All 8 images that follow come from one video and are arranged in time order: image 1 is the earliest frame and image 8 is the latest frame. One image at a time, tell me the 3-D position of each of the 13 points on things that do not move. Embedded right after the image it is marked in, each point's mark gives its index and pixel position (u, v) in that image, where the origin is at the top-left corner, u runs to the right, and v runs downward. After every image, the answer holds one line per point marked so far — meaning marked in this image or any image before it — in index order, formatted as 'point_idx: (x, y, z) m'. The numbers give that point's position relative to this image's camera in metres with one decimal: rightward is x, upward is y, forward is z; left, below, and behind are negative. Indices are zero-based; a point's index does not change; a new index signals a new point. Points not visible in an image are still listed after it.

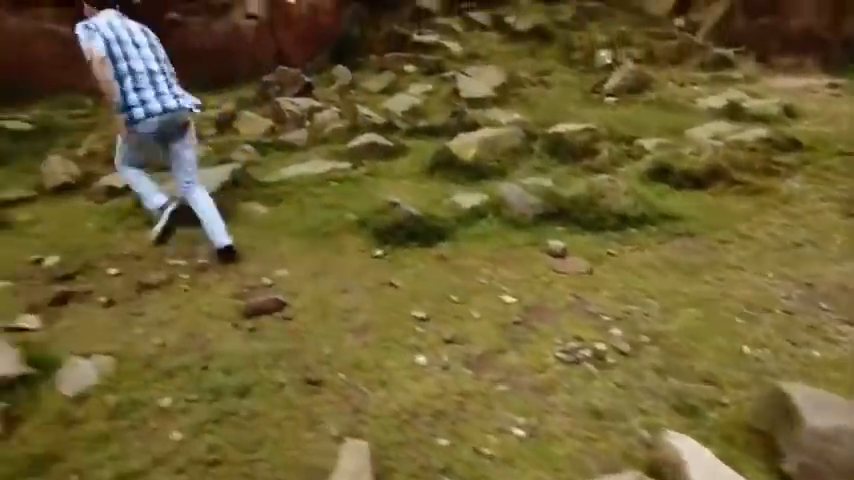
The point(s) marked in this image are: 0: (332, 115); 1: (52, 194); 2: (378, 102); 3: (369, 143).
0: (-1.1, +1.5, +6.5) m
1: (-3.4, +0.4, +4.8) m
2: (-0.6, +1.8, +7.1) m
3: (-0.6, +1.0, +5.4) m
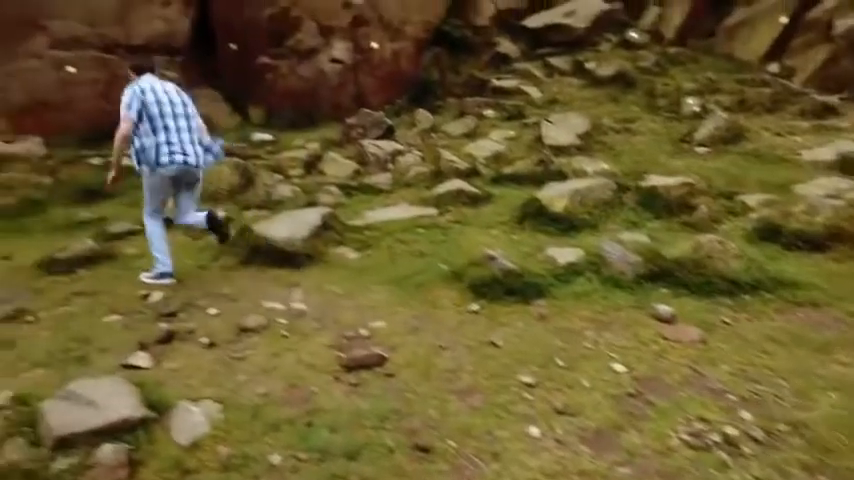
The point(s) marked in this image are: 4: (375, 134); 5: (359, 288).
0: (-0.1, +1.0, +6.6) m
1: (-2.6, +0.1, +5.1) m
2: (+0.5, +1.2, +7.1) m
3: (+0.3, +0.5, +5.4) m
4: (-0.7, +1.5, +7.6) m
5: (-0.5, -0.4, +3.9) m
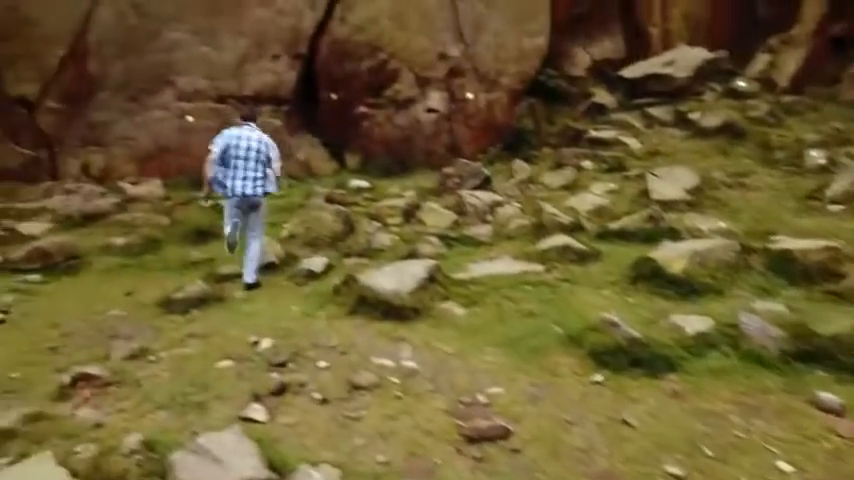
0: (+1.1, +0.3, +6.4) m
1: (-1.7, -0.3, +5.3) m
2: (+1.7, +0.5, +6.9) m
3: (+1.3, 0.0, +5.2) m
4: (+0.6, +0.8, +7.6) m
5: (+0.3, -0.8, +3.7) m
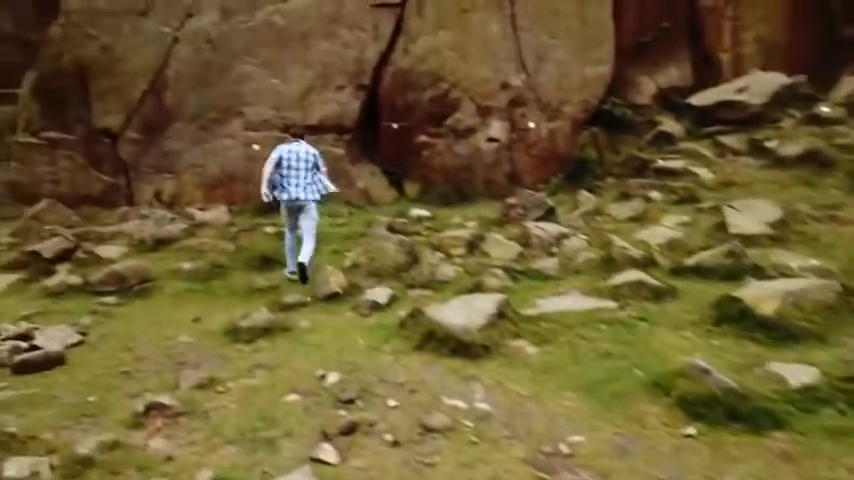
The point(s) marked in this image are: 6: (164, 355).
0: (+1.8, 0.0, +6.2) m
1: (-1.0, -0.6, +5.2) m
2: (+2.5, +0.1, +6.6) m
3: (+1.9, -0.4, +4.9) m
4: (+1.5, +0.3, +7.4) m
5: (+0.8, -1.0, +3.5) m
6: (-2.0, -0.9, +4.2) m
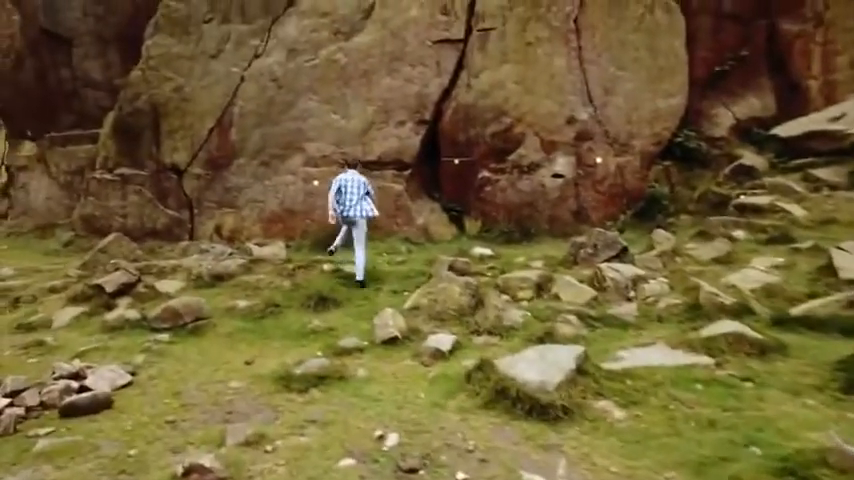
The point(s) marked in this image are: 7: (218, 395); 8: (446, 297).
0: (+2.5, -0.5, +5.6) m
1: (-0.4, -1.0, +4.9) m
2: (+3.2, -0.4, +6.0) m
3: (+2.4, -0.7, +4.3) m
4: (+2.3, -0.2, +6.8) m
5: (+1.2, -1.3, +3.0) m
6: (-1.6, -1.2, +3.9) m
7: (-1.6, -1.1, +4.0) m
8: (+0.2, -0.6, +5.4) m
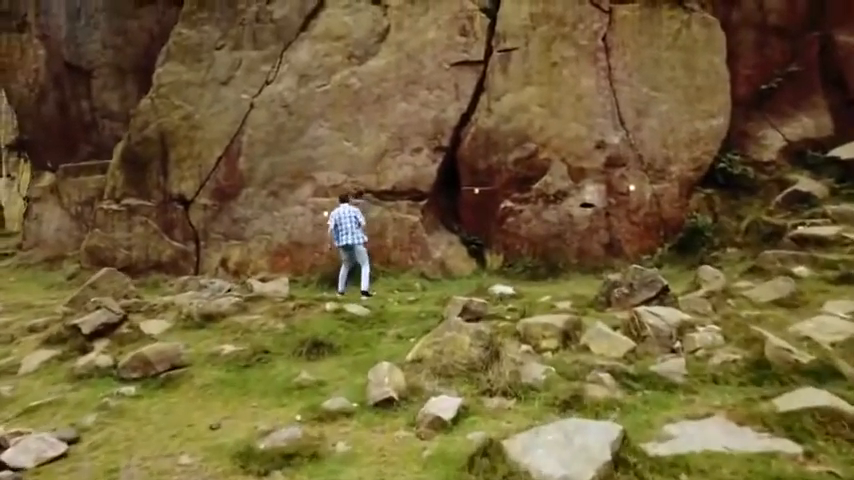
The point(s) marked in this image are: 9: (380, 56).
0: (+2.5, -0.9, +4.6) m
1: (-0.4, -1.3, +4.1) m
2: (+3.3, -0.8, +5.0) m
3: (+2.4, -1.0, +3.3) m
4: (+2.4, -0.6, +5.9) m
5: (+1.1, -1.5, +2.0) m
6: (-1.6, -1.4, +3.1) m
7: (-1.6, -1.4, +3.2) m
8: (+0.2, -0.9, +4.6) m
9: (-0.9, +3.4, +9.9) m
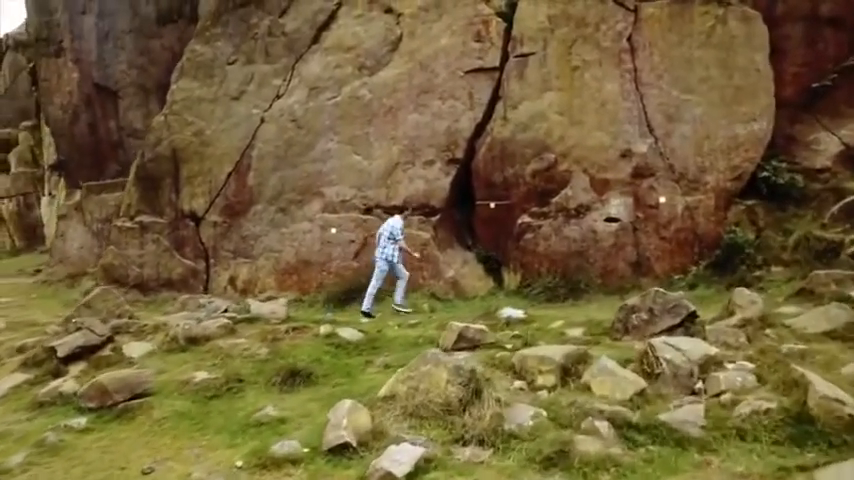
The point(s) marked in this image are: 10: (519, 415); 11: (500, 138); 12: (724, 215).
0: (+2.3, -1.0, +3.8) m
1: (-0.7, -1.4, +3.5) m
2: (+3.1, -0.9, +4.1) m
3: (+2.1, -1.1, +2.5) m
4: (+2.3, -0.8, +5.1) m
5: (+0.7, -1.5, +1.3) m
6: (-1.9, -1.5, +2.6) m
7: (-1.9, -1.5, +2.7) m
8: (0.0, -1.1, +4.0) m
9: (-0.6, +3.1, +9.5) m
10: (+0.6, -1.2, +3.7) m
11: (+1.2, +1.7, +8.7) m
12: (+4.4, +0.4, +7.9) m
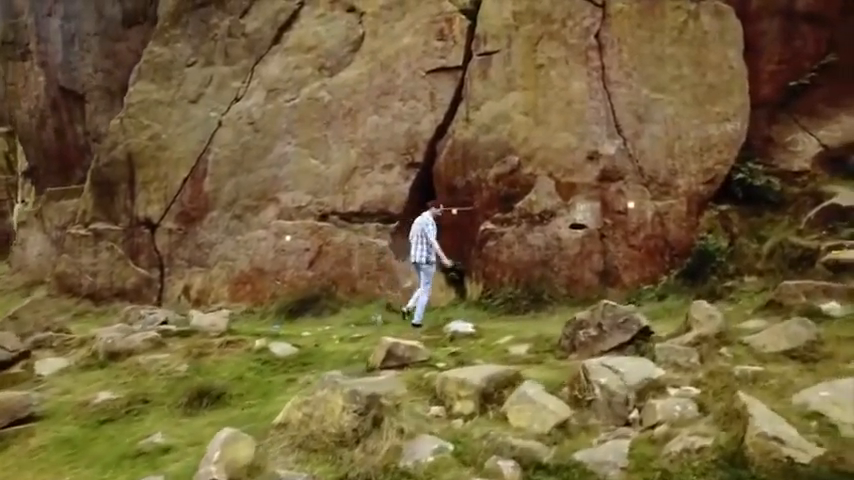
0: (+1.6, -1.0, +3.3) m
1: (-1.4, -1.4, +3.0) m
2: (+2.4, -1.0, +3.6) m
3: (+1.4, -1.1, +2.0) m
4: (+1.6, -0.9, +4.6) m
5: (0.0, -1.5, +0.8) m
6: (-2.6, -1.5, +2.1) m
7: (-2.6, -1.5, +2.2) m
8: (-0.7, -1.1, +3.5) m
9: (-1.3, +2.9, +9.0) m
10: (-0.1, -1.2, +3.2) m
11: (+0.5, +1.5, +8.2) m
12: (+3.8, +0.3, +7.4) m
